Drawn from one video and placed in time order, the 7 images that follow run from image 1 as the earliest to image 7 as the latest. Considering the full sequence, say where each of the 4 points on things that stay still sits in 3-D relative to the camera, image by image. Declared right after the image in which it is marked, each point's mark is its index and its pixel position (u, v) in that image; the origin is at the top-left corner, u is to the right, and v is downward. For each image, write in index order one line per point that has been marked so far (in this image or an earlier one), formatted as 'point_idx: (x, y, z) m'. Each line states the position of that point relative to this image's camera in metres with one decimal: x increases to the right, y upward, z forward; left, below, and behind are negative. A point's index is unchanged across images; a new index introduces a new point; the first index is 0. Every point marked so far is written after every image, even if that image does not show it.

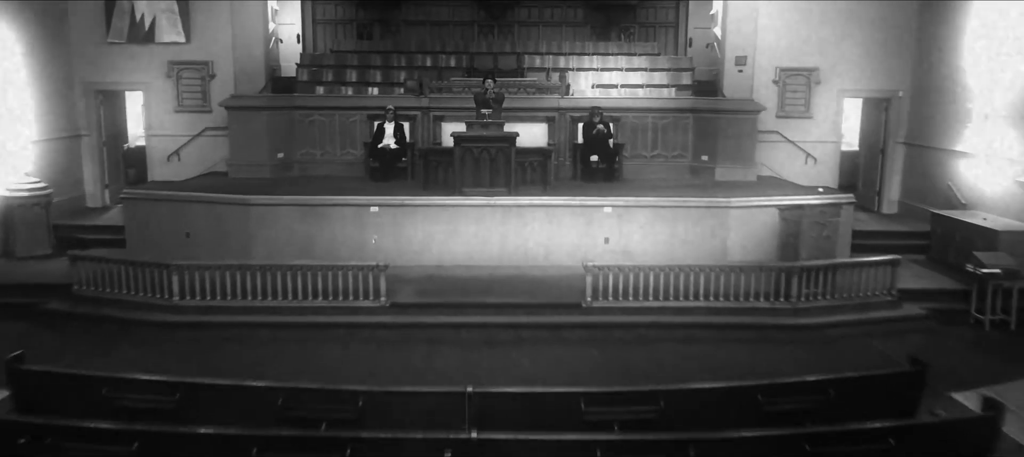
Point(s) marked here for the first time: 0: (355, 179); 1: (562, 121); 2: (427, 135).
0: (-2.2, +0.7, +10.7) m
1: (+0.7, +1.5, +11.0) m
2: (-1.2, +1.3, +11.0) m
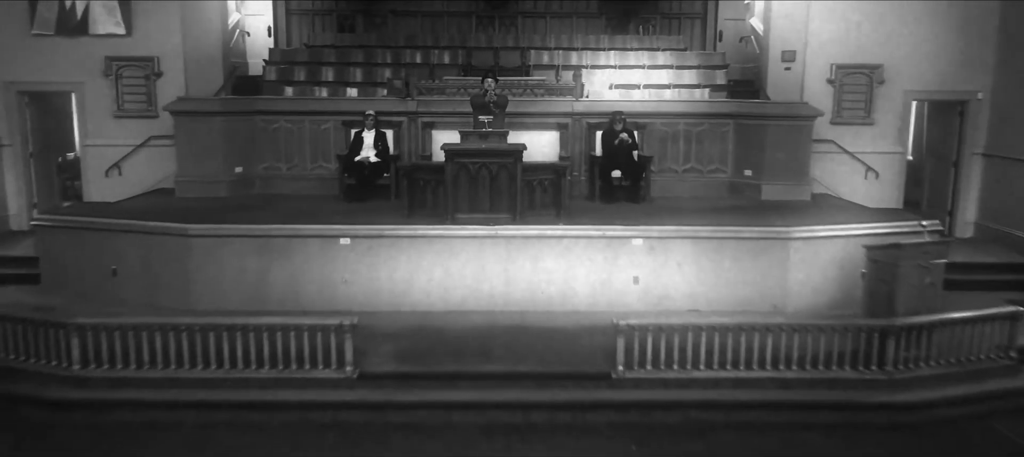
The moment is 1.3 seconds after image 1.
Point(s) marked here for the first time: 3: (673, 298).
0: (-2.1, +0.3, +8.9) m
1: (+0.8, +1.2, +9.2) m
2: (-1.2, +1.0, +9.2) m
3: (+1.5, -0.7, +7.4) m
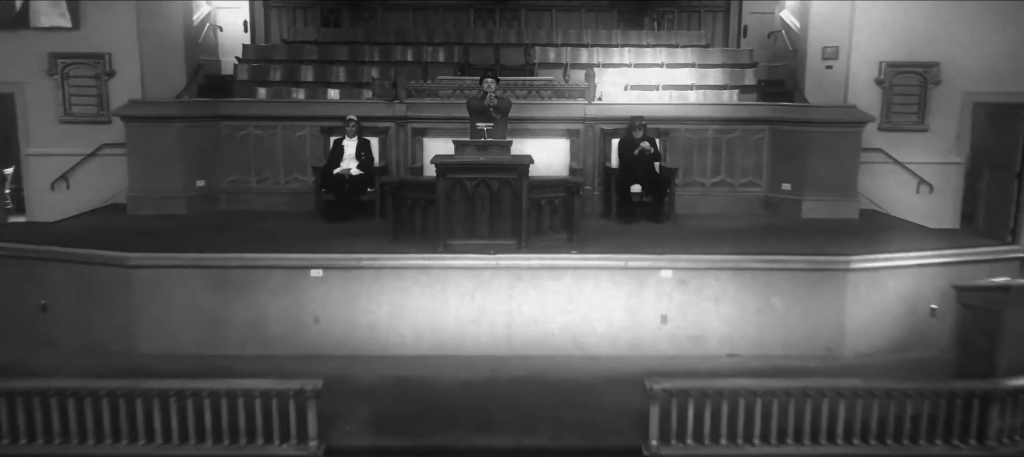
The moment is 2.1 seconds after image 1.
0: (-2.1, +0.1, +7.7) m
1: (+0.8, +0.9, +8.0) m
2: (-1.1, +0.8, +8.0) m
3: (+1.6, -0.9, +6.2) m
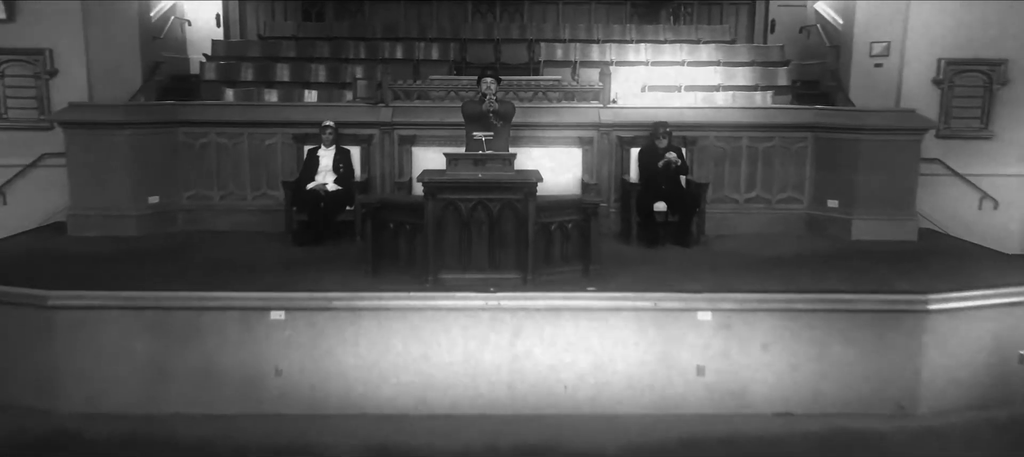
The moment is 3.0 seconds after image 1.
0: (-2.1, -0.1, +6.6) m
1: (+0.8, +0.7, +6.9) m
2: (-1.1, +0.6, +6.9) m
3: (+1.6, -1.1, +5.1) m
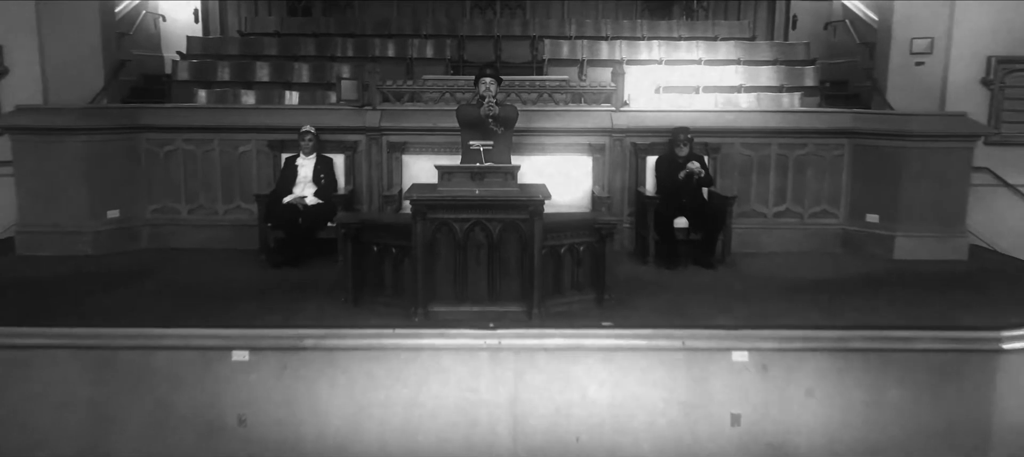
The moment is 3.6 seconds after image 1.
0: (-2.1, -0.2, +5.9) m
1: (+0.8, +0.6, +6.2) m
2: (-1.1, +0.4, +6.2) m
3: (+1.6, -1.2, +4.4) m
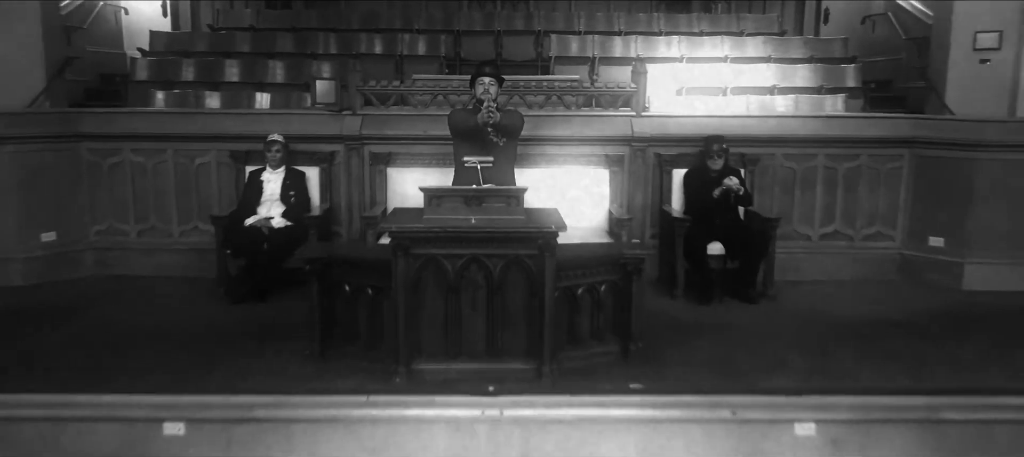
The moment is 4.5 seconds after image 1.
0: (-2.1, -0.4, +5.0) m
1: (+0.8, +0.4, +5.3) m
2: (-1.1, +0.2, +5.3) m
3: (+1.6, -1.4, +3.5) m
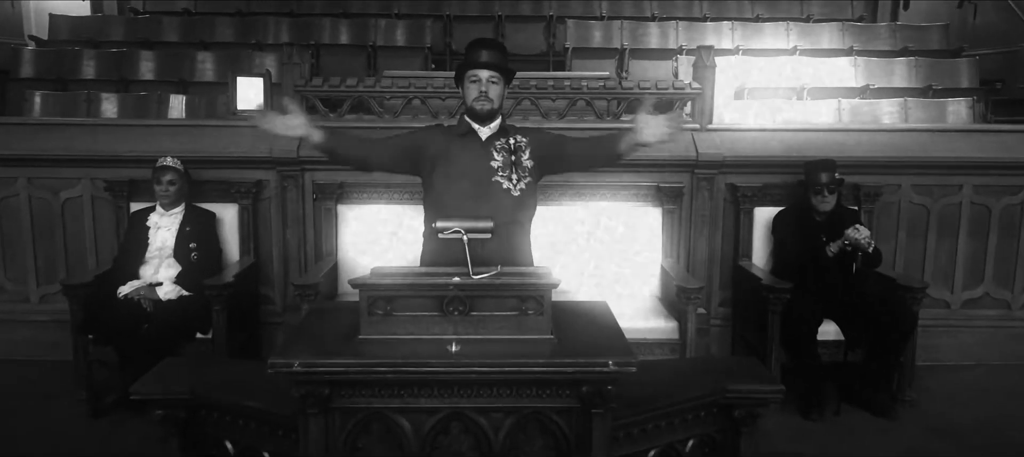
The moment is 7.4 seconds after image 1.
0: (-2.0, -0.7, +3.4) m
1: (+0.9, +0.1, +3.6) m
2: (-1.0, -0.1, +3.6) m
3: (+1.7, -1.7, +1.8) m
